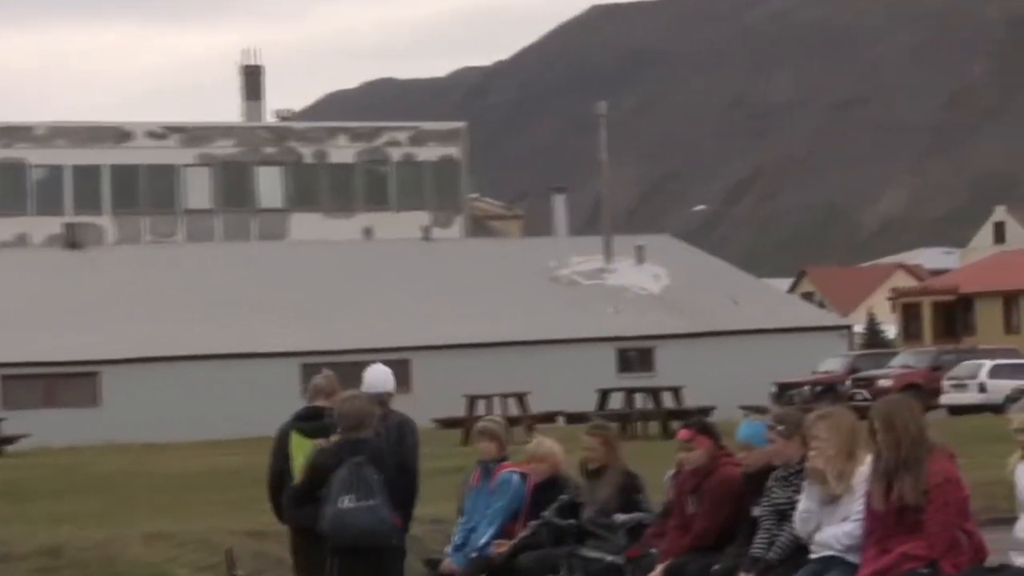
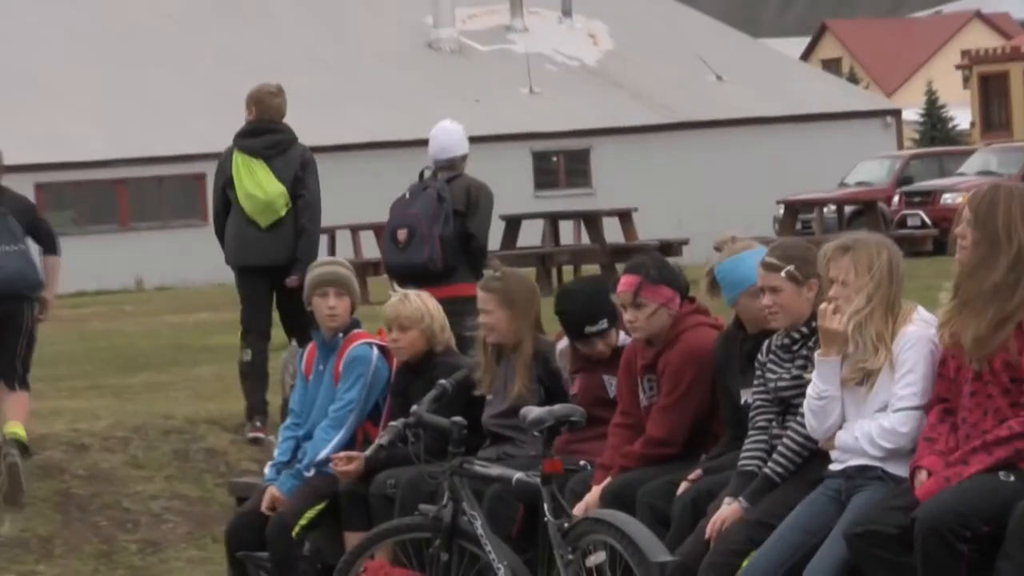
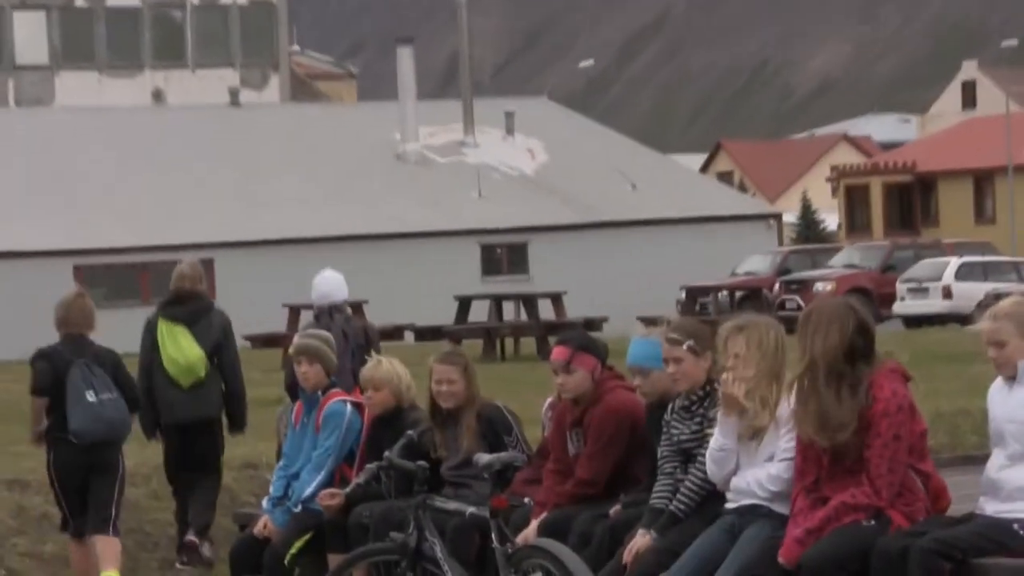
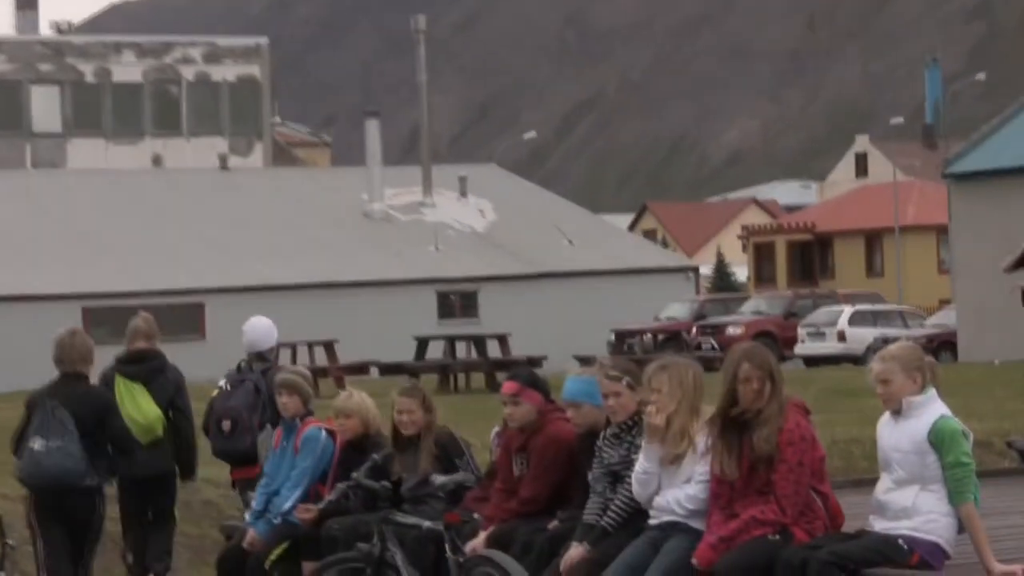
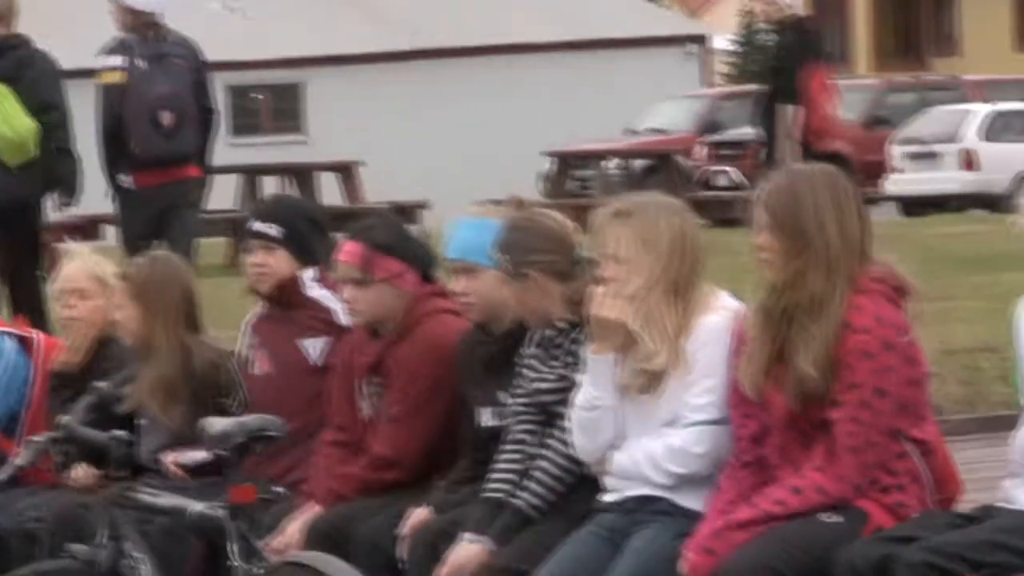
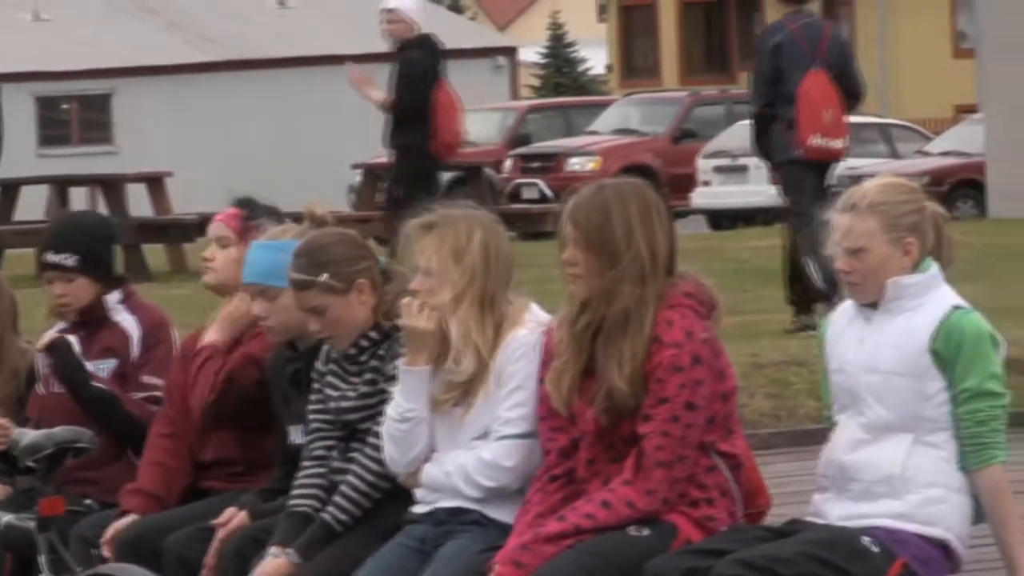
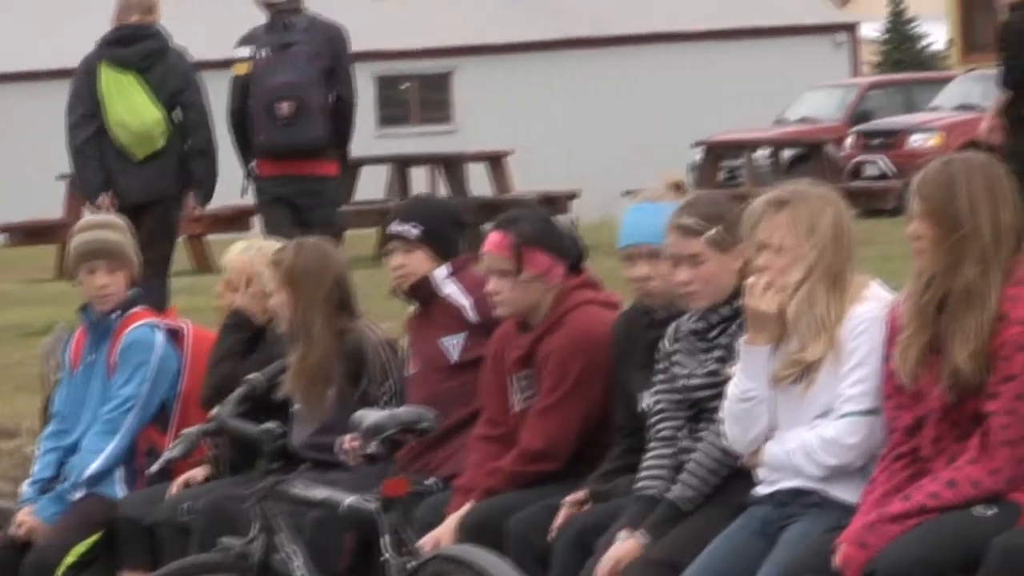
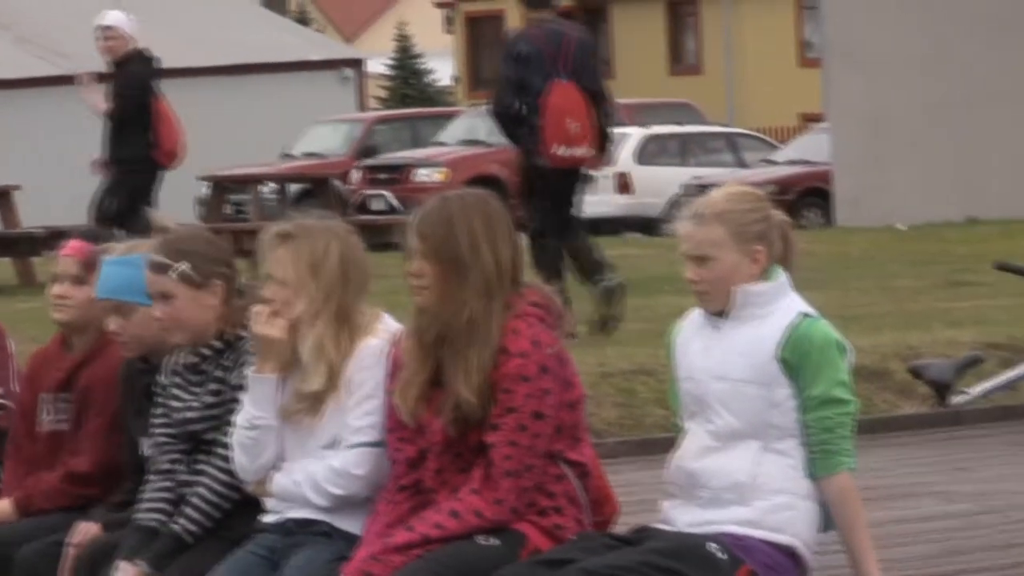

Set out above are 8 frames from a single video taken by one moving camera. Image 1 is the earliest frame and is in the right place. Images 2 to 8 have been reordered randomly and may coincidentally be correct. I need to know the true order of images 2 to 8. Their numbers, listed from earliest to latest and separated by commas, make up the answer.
4, 3, 2, 7, 5, 6, 8
